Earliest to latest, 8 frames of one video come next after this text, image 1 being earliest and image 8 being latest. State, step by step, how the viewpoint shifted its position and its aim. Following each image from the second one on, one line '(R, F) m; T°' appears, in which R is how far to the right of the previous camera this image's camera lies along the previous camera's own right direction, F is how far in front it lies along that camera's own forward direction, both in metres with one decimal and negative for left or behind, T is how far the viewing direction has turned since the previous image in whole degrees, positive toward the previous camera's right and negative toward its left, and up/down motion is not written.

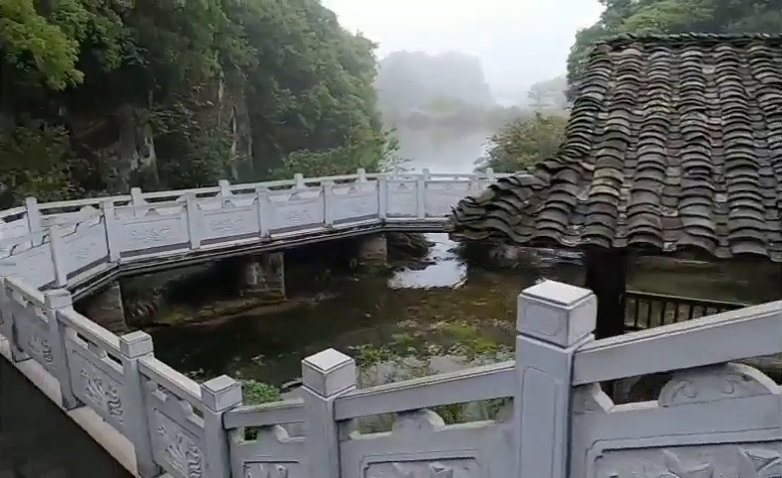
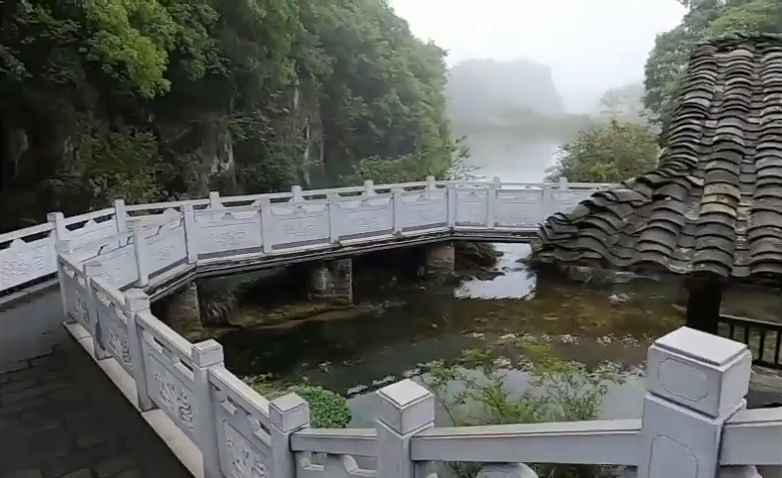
(-0.1, +0.2) m; -7°
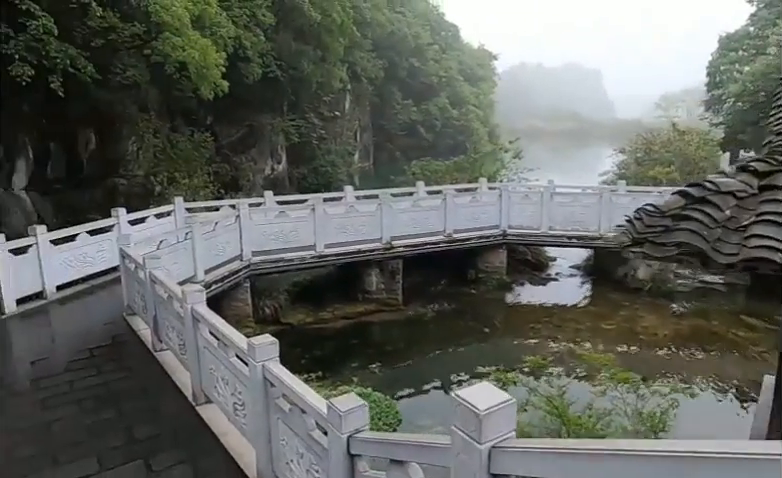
(-0.1, +0.2) m; -5°
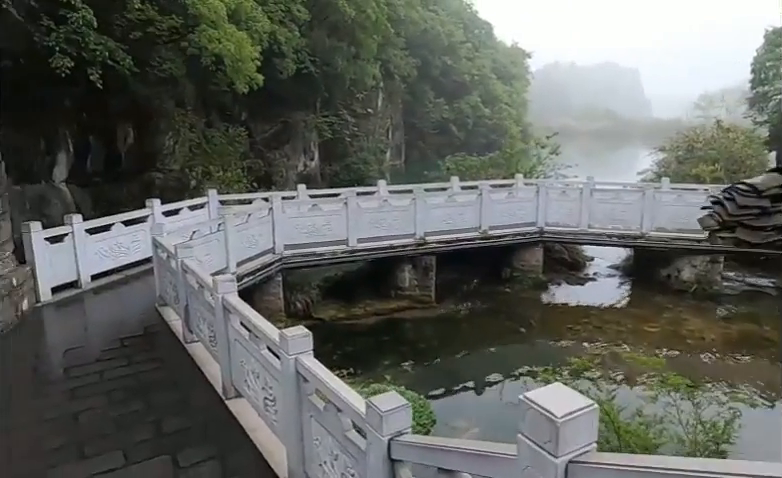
(-0.1, +0.2) m; -3°
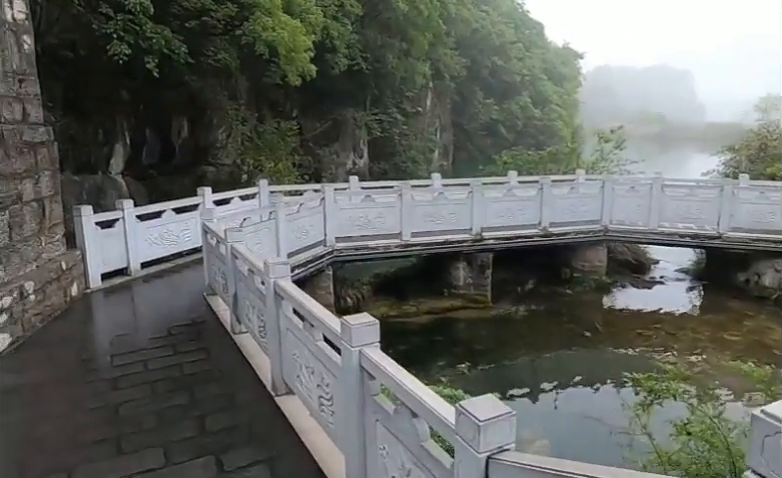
(-0.2, +0.5) m; -5°
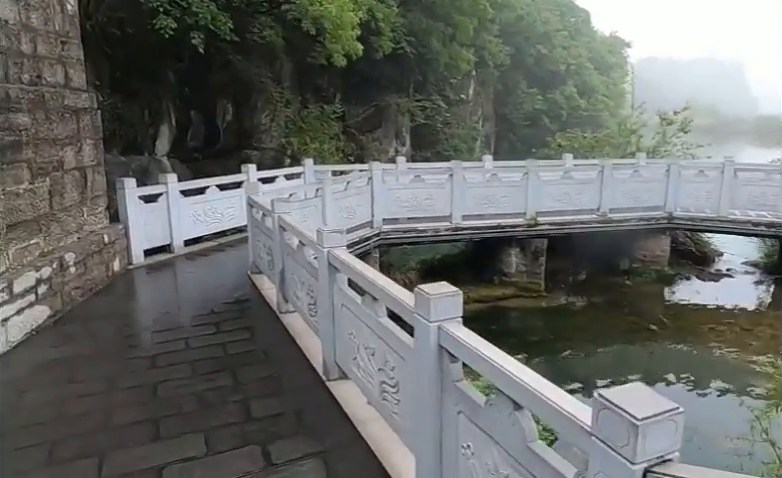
(-0.2, +0.4) m; -4°
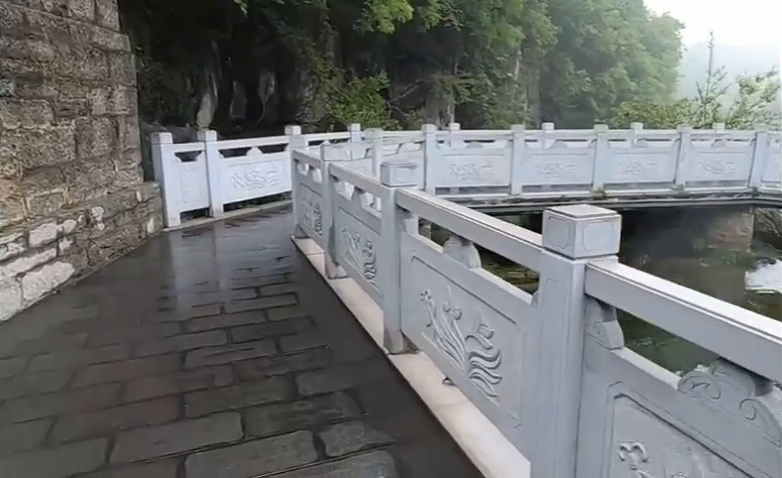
(-0.2, +0.6) m; -4°
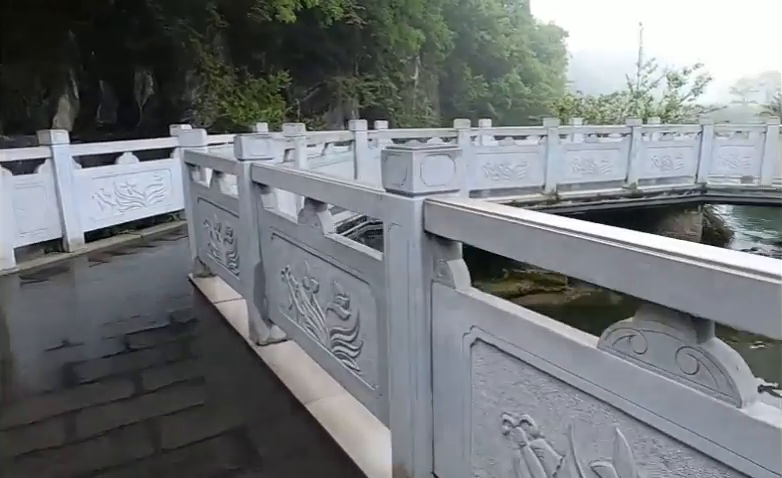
(-0.3, +1.3) m; +11°
